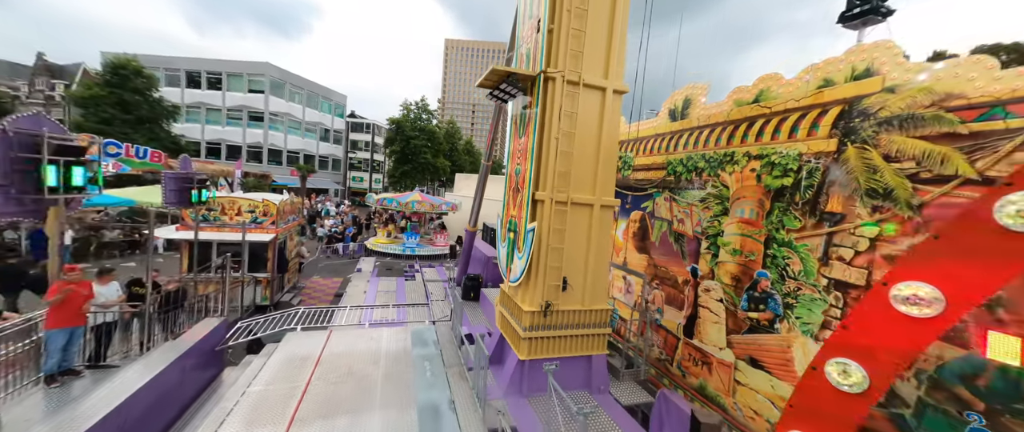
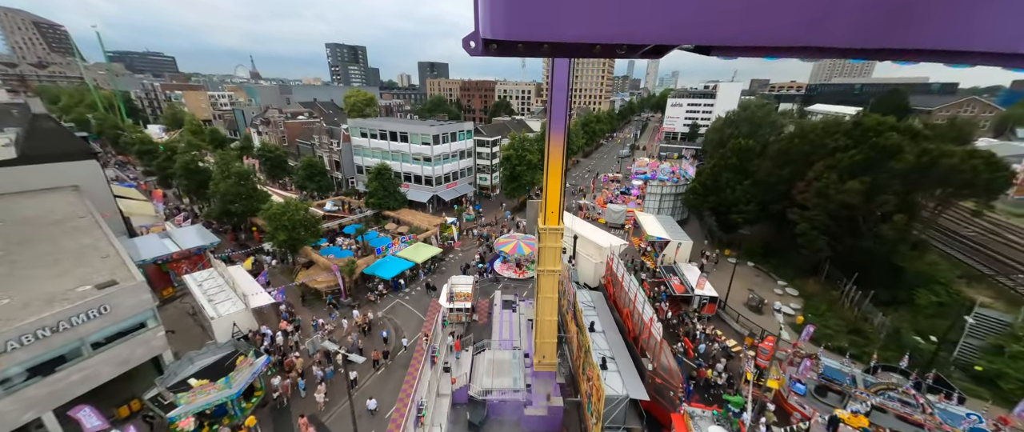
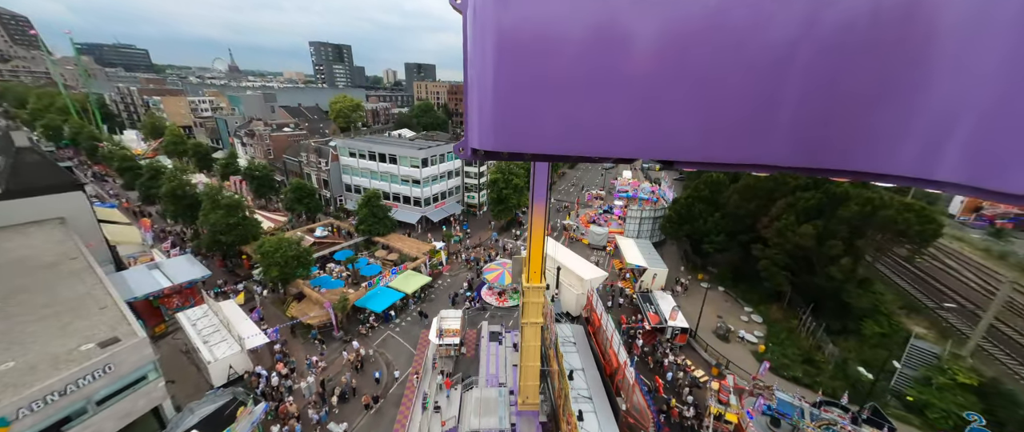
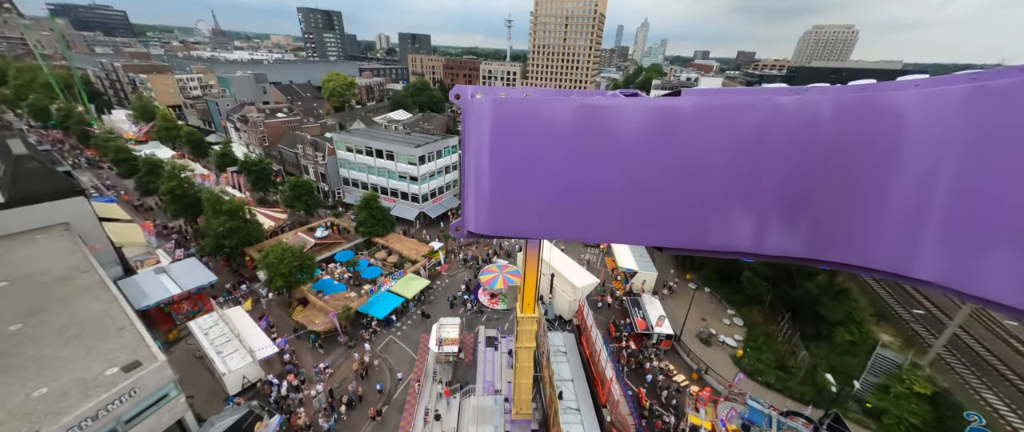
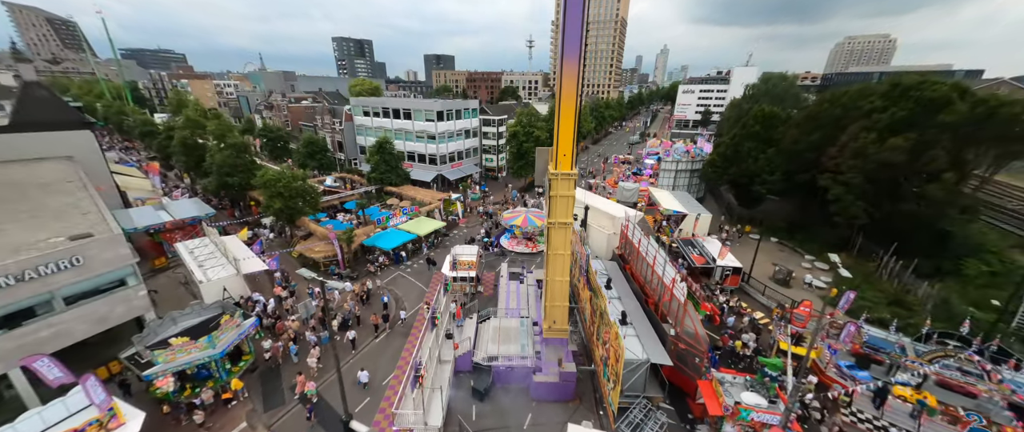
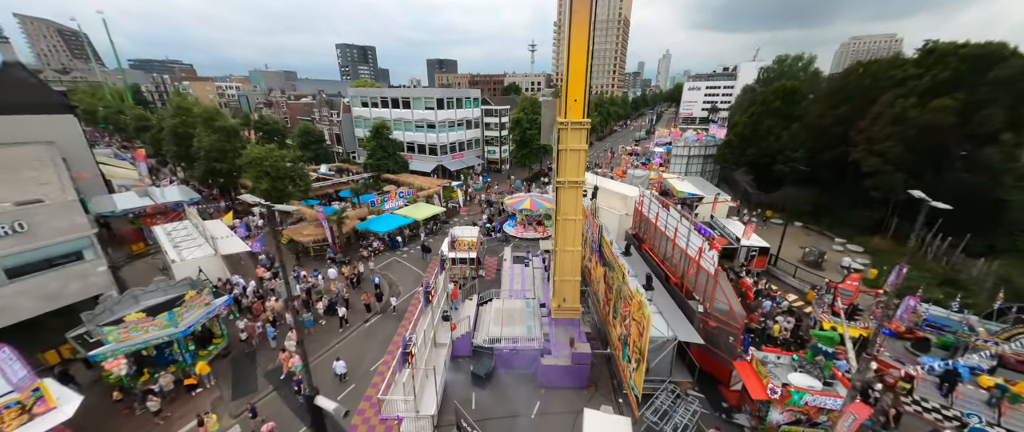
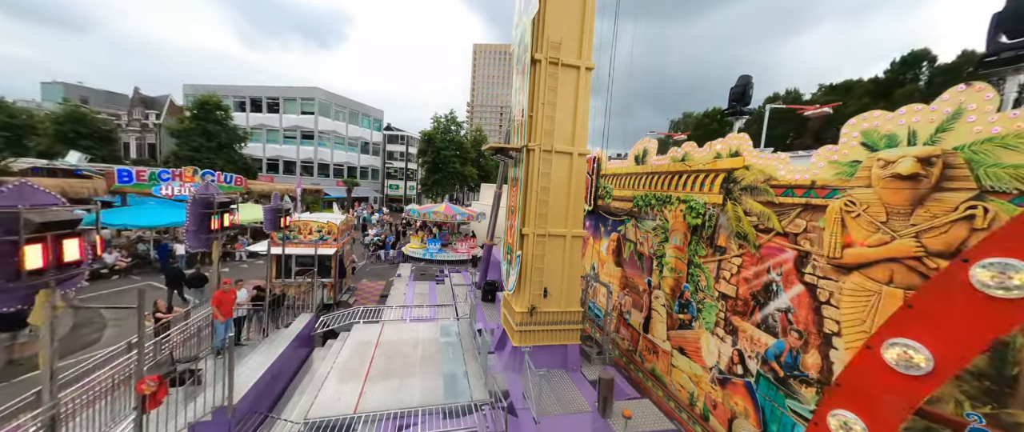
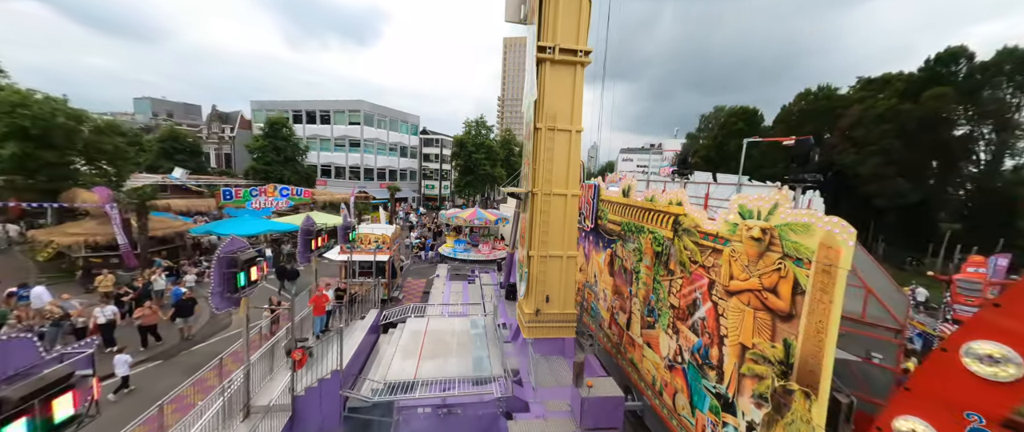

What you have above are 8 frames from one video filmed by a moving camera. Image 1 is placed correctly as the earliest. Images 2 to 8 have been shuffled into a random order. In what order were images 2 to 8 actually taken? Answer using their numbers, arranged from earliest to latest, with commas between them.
7, 8, 6, 5, 2, 3, 4
